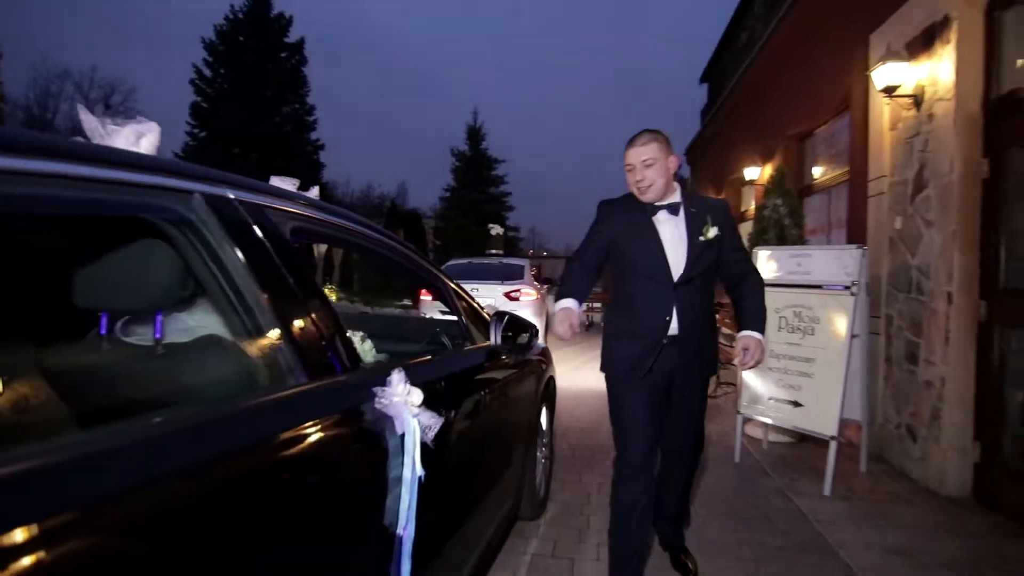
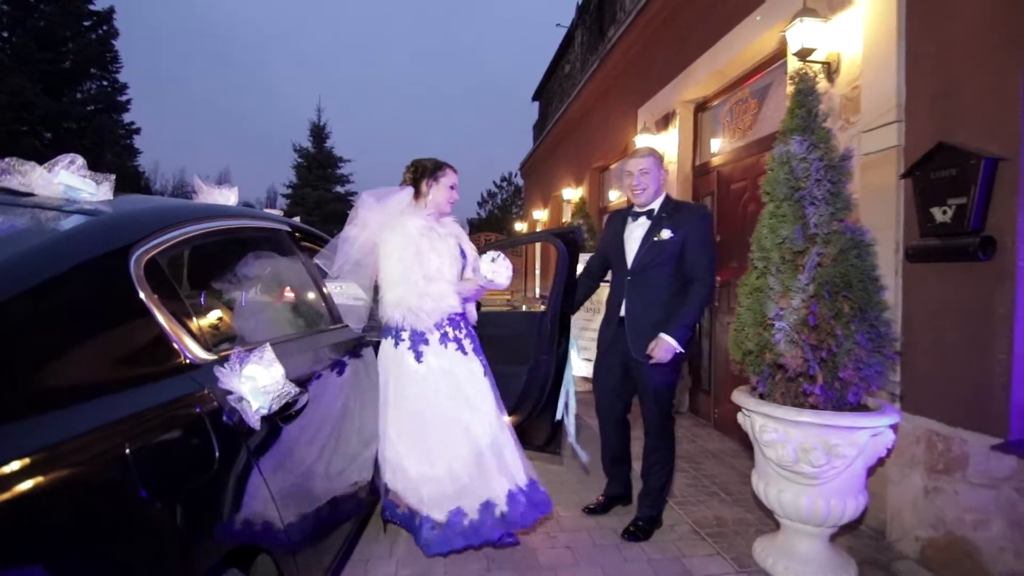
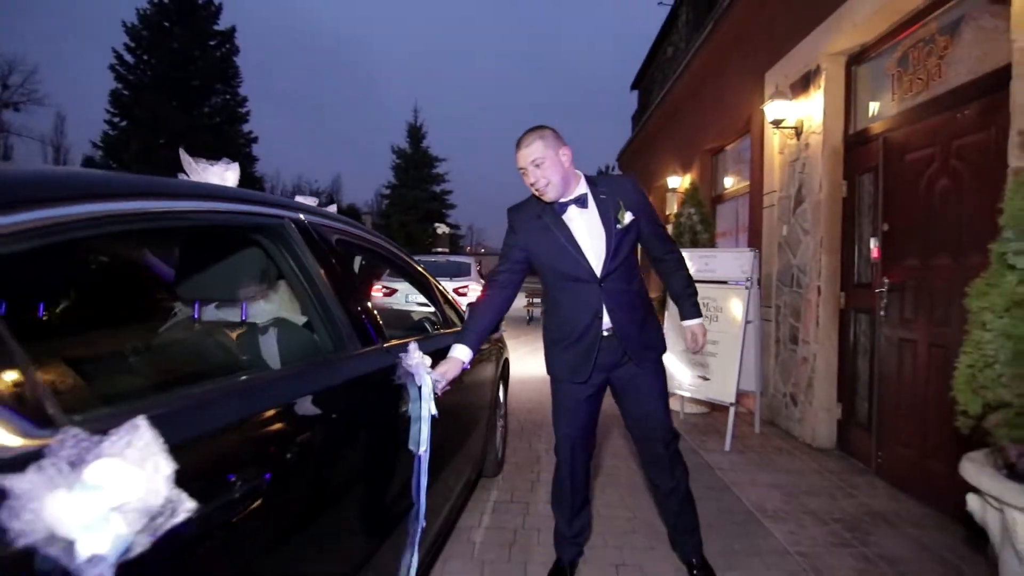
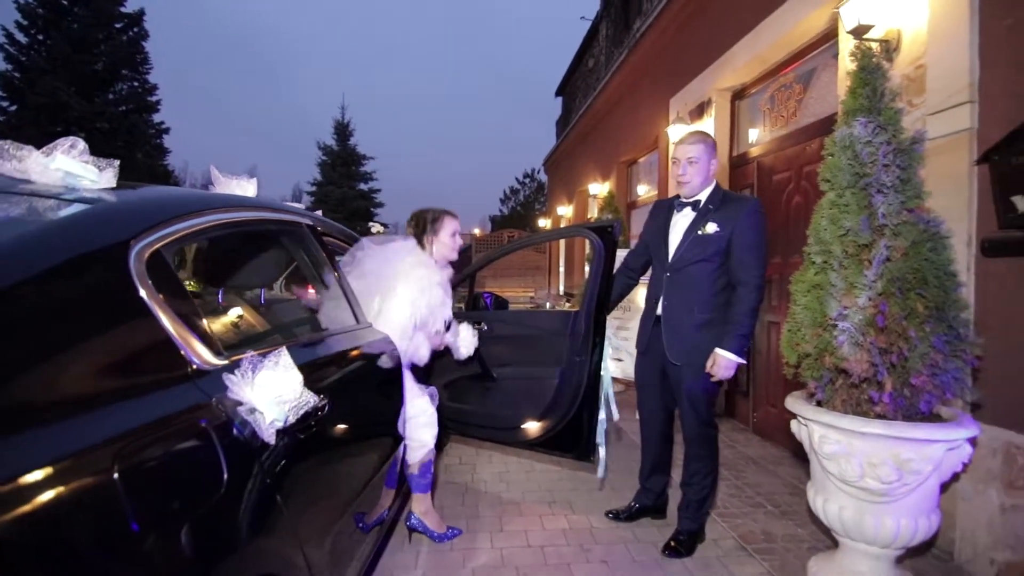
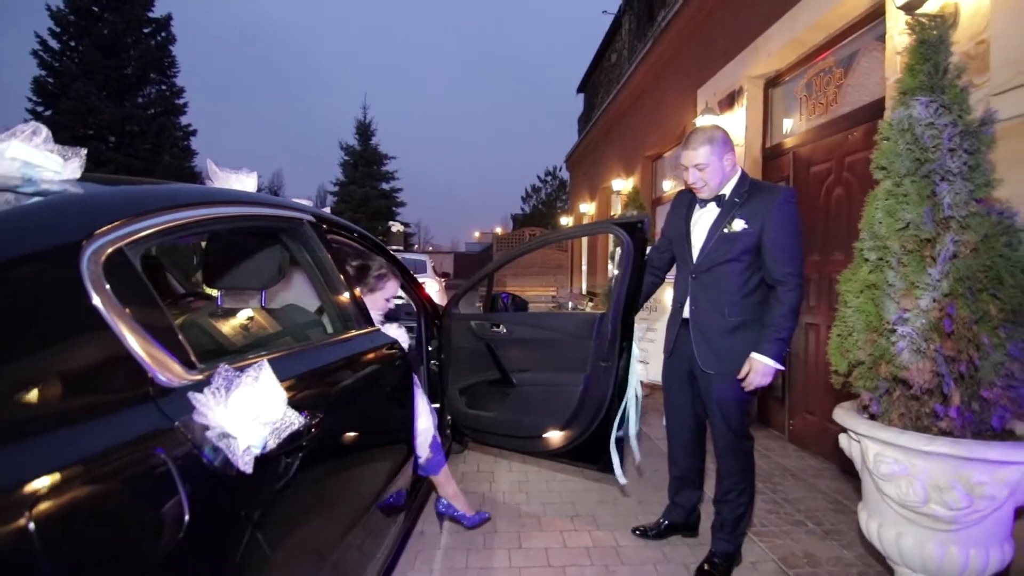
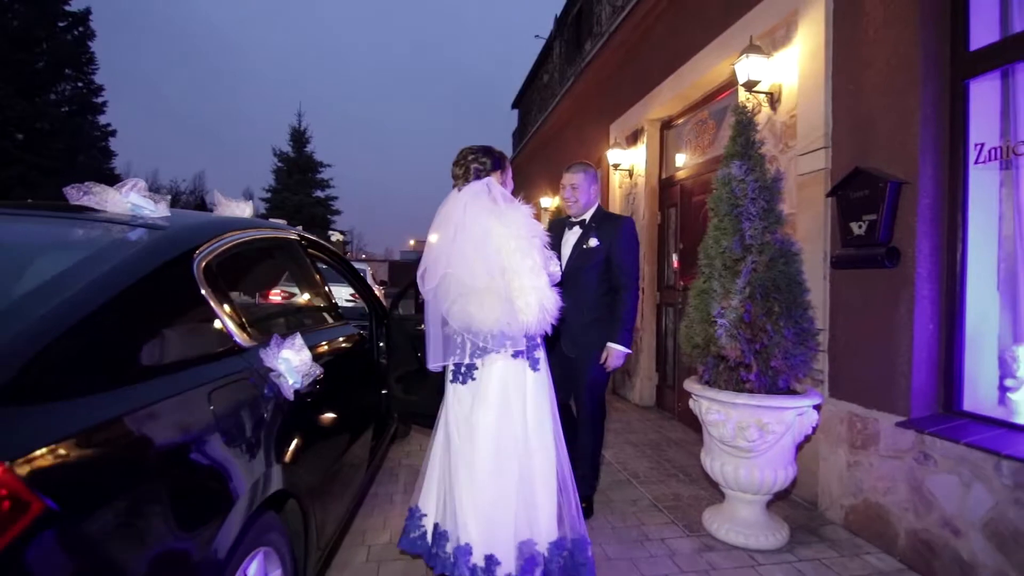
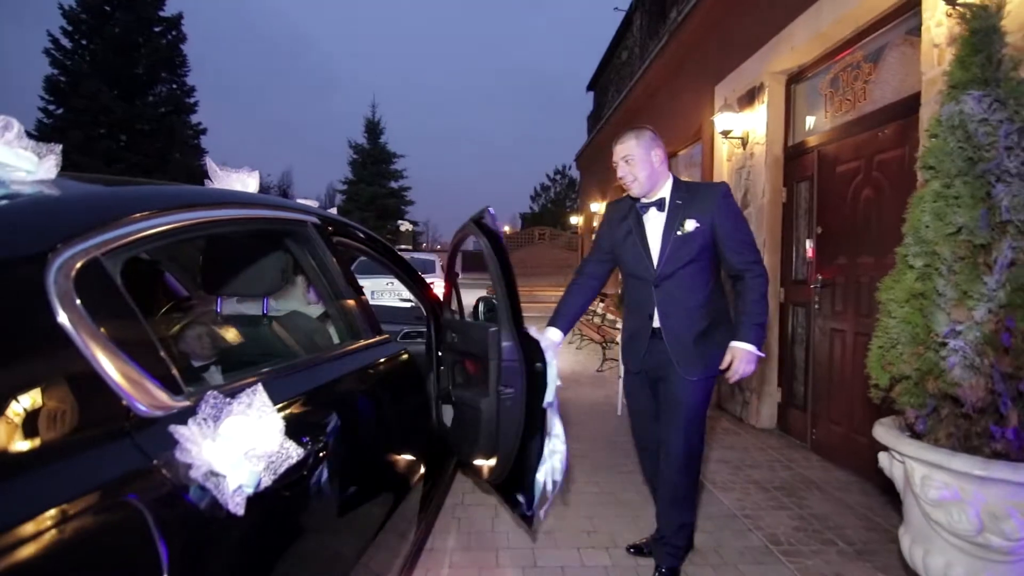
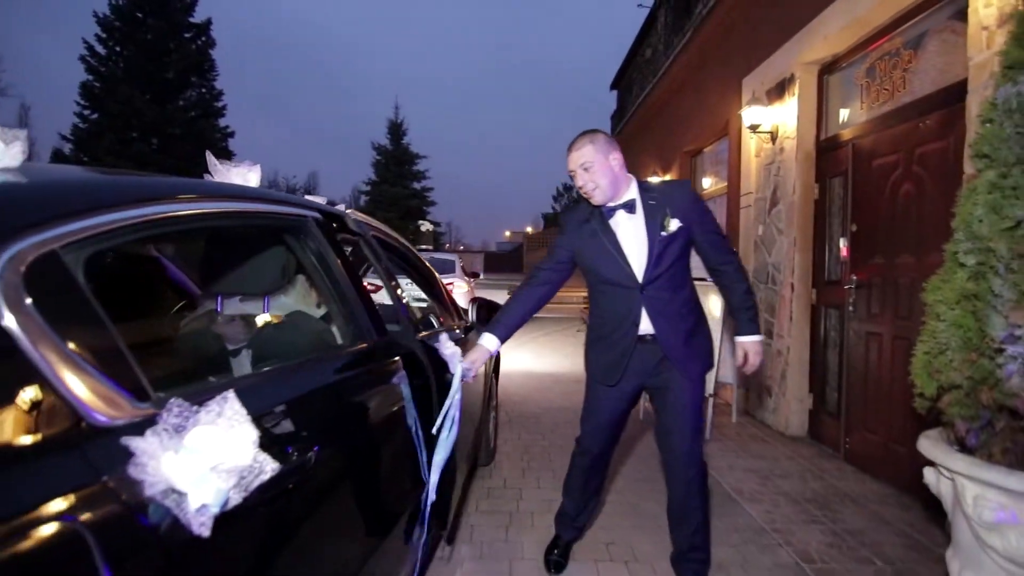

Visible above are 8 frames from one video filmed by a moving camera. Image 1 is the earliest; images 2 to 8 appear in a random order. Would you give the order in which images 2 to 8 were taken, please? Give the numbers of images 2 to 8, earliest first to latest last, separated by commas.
3, 8, 7, 5, 4, 2, 6
